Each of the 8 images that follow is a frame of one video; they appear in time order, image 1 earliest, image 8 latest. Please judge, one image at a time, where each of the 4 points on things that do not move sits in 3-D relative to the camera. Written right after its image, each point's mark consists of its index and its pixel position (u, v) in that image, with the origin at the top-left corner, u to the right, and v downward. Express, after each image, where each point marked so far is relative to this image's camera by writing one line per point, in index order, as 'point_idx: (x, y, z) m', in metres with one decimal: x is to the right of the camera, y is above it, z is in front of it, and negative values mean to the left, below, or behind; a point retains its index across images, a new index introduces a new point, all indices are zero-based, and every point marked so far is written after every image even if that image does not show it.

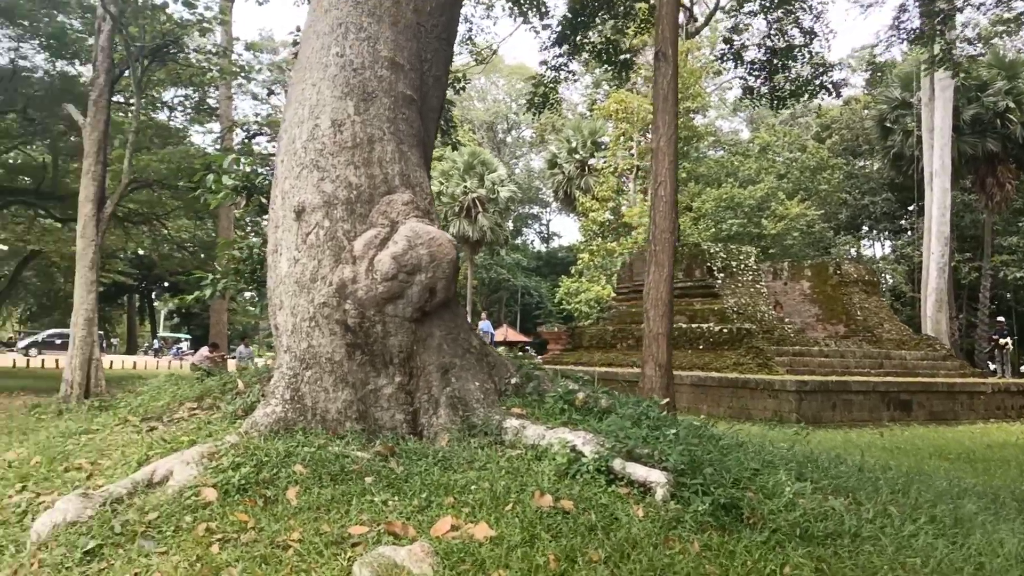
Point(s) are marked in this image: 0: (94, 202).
0: (-6.3, +1.3, +13.3) m
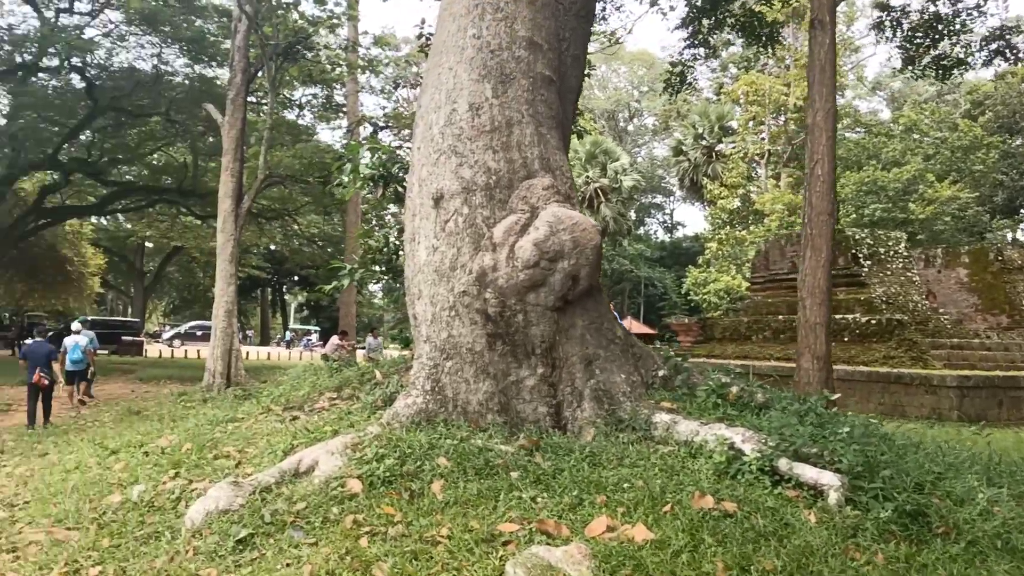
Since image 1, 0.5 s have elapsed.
0: (-4.4, +1.4, +13.8) m
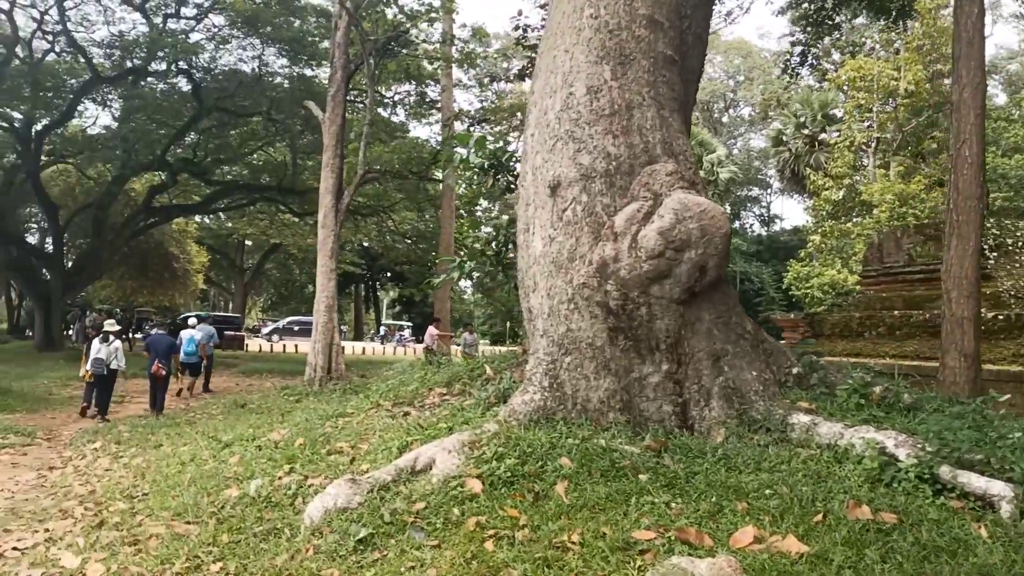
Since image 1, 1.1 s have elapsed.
0: (-2.8, +1.5, +13.9) m
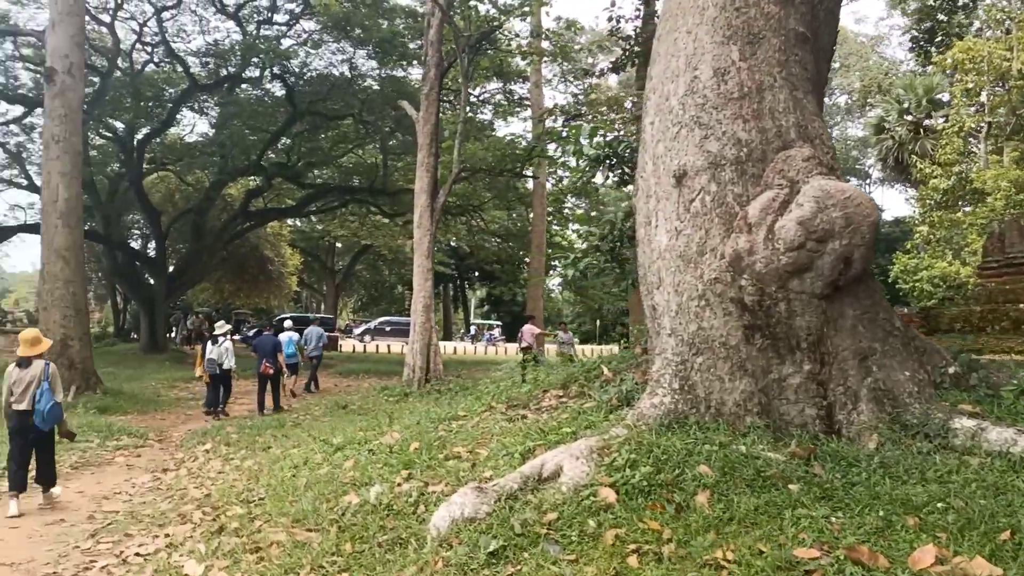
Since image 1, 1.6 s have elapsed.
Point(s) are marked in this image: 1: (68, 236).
0: (-1.3, +1.5, +13.8) m
1: (-6.1, +0.7, +12.1) m
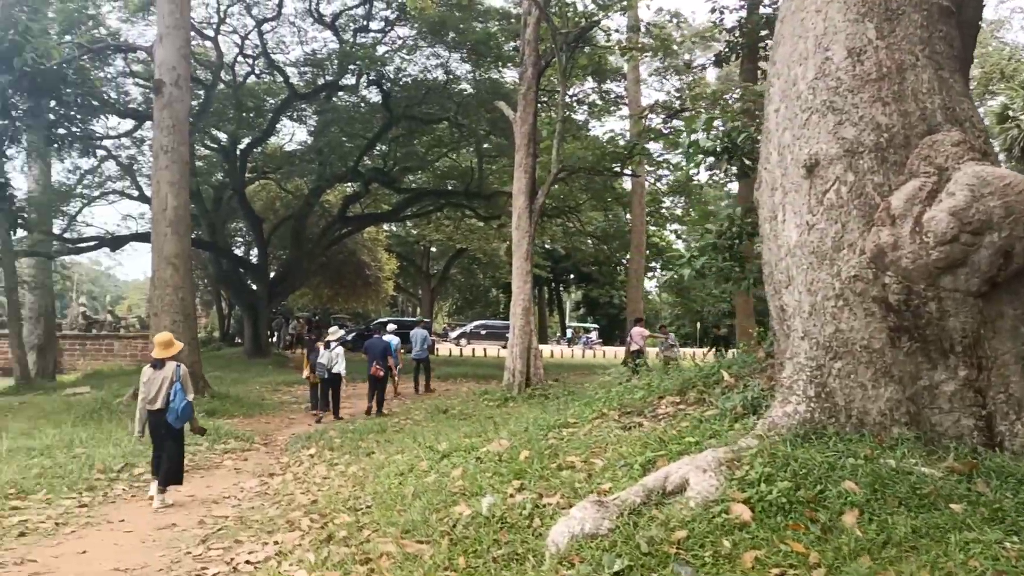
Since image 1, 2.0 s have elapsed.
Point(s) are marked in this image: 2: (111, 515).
0: (+0.2, +1.5, +13.6) m
1: (-4.7, +0.6, +12.4) m
2: (-2.7, -1.6, +6.0) m
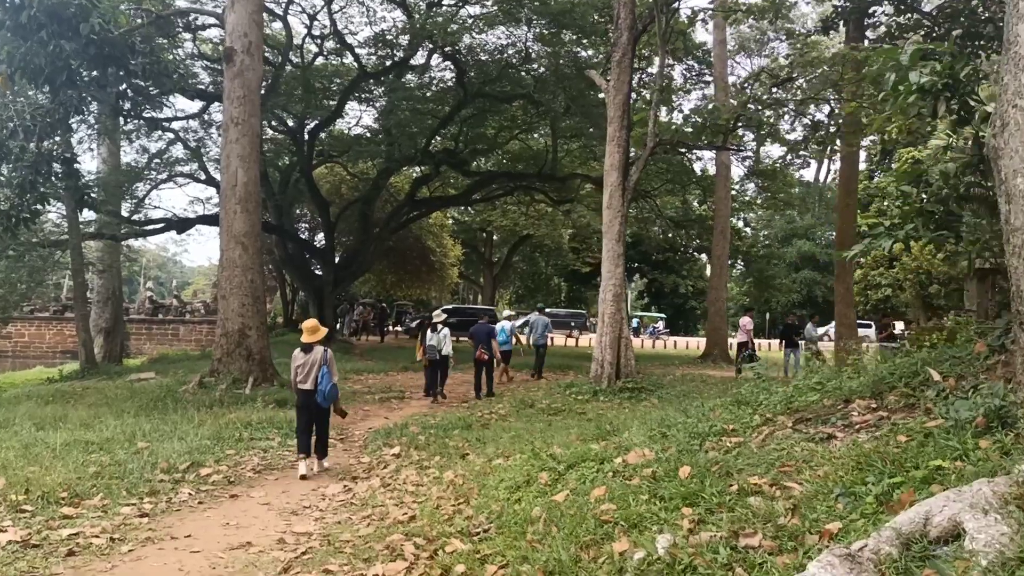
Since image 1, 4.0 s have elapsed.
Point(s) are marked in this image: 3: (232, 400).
0: (+1.5, +1.7, +12.4) m
1: (-3.5, +0.9, +11.5) m
2: (-1.9, -1.4, +5.0) m
3: (-3.3, -1.3, +10.4) m
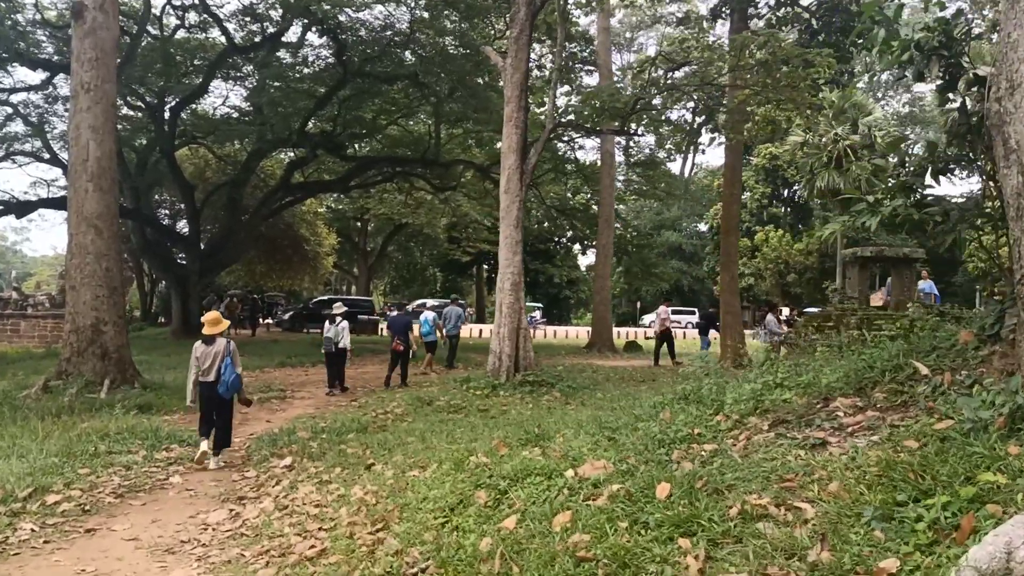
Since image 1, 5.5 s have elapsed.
0: (+0.1, +1.9, +11.7) m
1: (-4.7, +1.0, +10.1) m
2: (-2.2, -1.3, +3.9) m
3: (-4.4, -1.2, +9.0) m
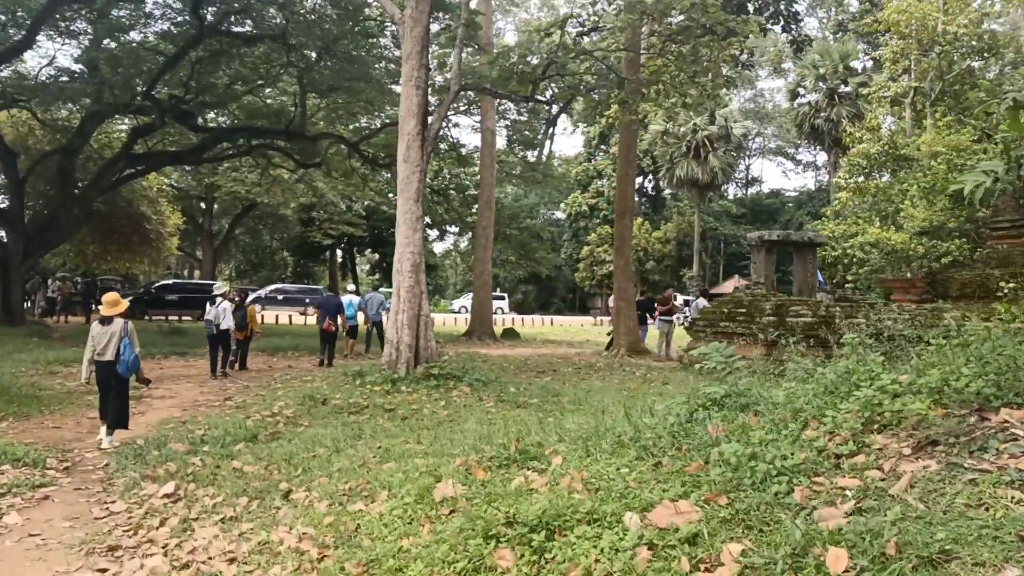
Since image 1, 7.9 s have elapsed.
0: (-1.0, +2.1, +10.3) m
1: (-5.5, +1.2, +7.8) m
2: (-2.0, -1.2, +2.2) m
3: (-5.0, -1.0, +6.9) m
